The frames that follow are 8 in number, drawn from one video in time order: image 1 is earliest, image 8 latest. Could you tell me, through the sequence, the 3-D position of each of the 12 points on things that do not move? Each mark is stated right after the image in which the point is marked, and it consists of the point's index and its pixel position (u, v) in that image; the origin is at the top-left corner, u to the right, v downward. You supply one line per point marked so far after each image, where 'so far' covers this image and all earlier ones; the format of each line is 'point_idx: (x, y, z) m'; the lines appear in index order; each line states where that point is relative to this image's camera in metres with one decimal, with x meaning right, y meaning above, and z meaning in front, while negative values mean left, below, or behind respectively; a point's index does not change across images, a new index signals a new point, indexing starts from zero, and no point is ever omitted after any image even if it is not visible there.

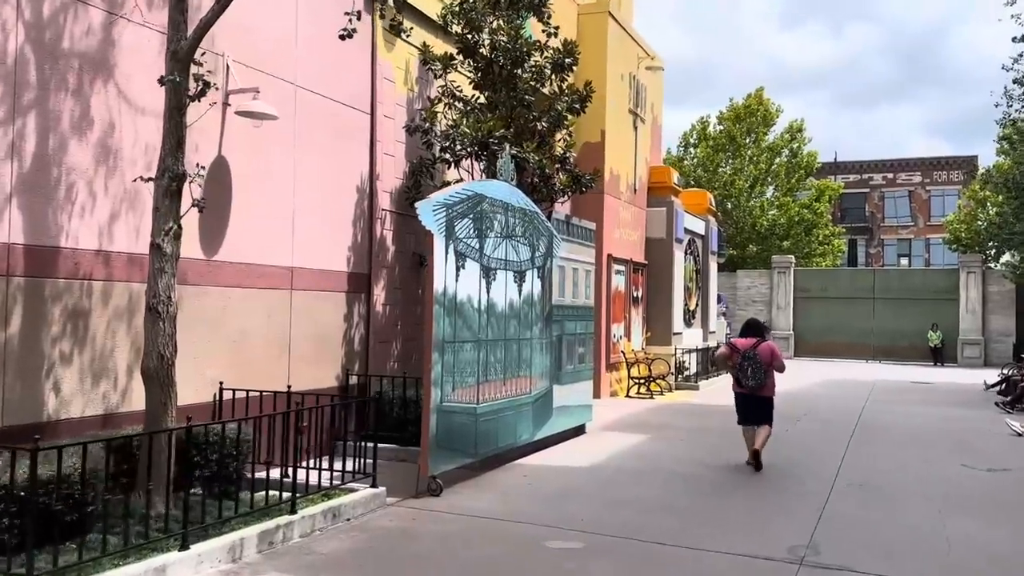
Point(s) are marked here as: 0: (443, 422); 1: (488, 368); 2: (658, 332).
0: (-0.6, -1.3, +8.1) m
1: (-0.2, -0.8, +9.0) m
2: (+3.3, -1.0, +19.8) m
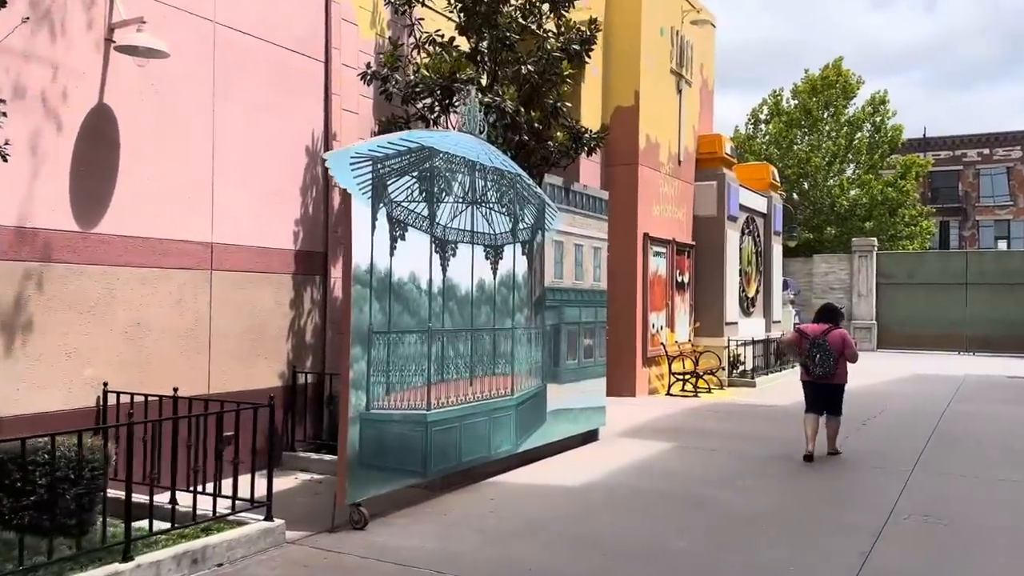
0: (-1.0, -1.1, +6.4) m
1: (-0.5, -0.6, +7.2) m
2: (+4.0, -0.7, +17.6) m
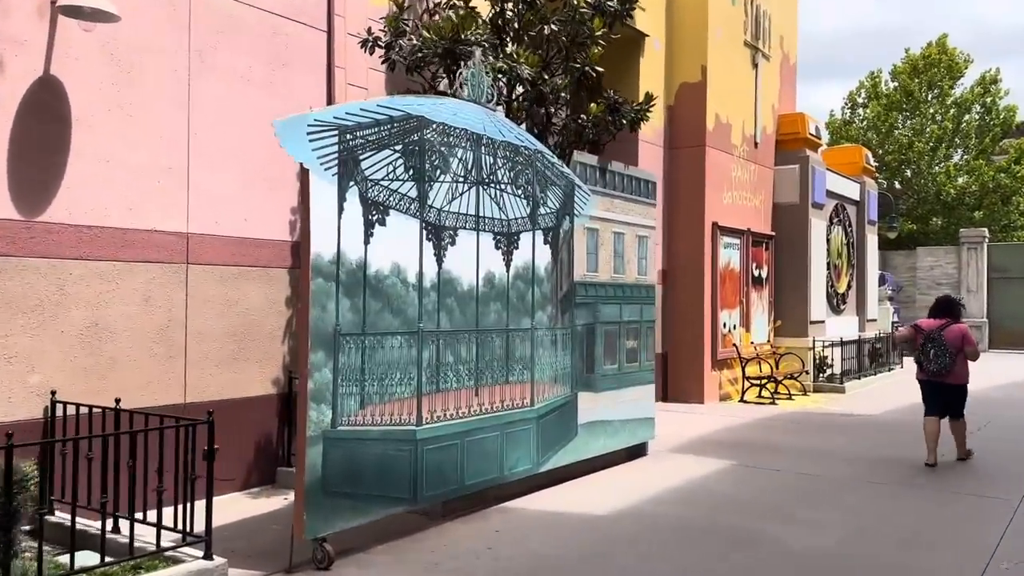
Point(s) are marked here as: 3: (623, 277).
0: (-1.0, -1.0, +5.4) m
1: (-0.5, -0.6, +6.2) m
2: (+5.1, -0.6, +16.0) m
3: (+1.1, +0.1, +8.5) m
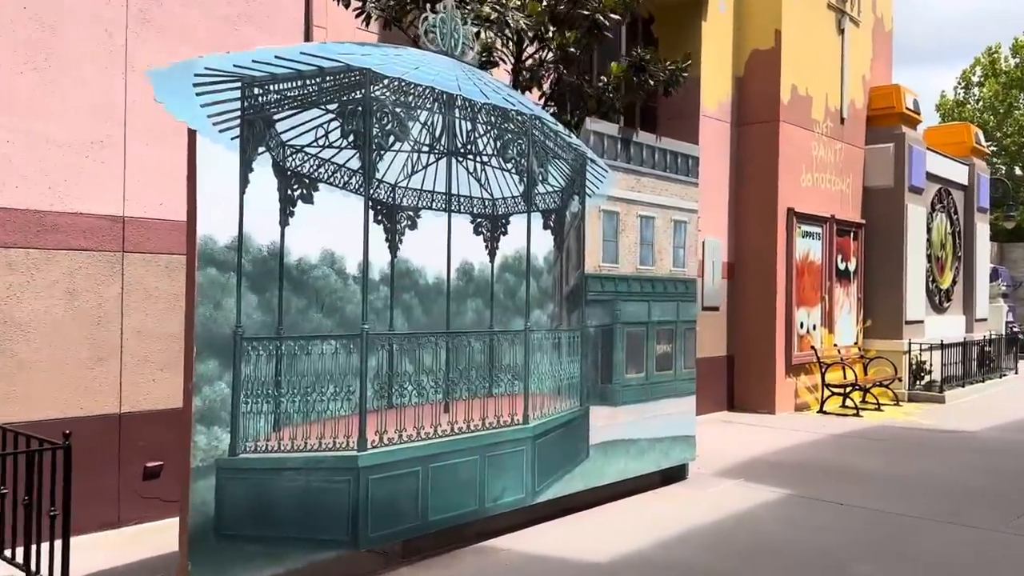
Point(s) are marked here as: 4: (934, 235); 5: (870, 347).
0: (-1.3, -1.0, +4.3) m
1: (-0.7, -0.6, +5.0) m
2: (+6.1, -0.5, +14.2) m
3: (+1.2, +0.2, +7.1) m
4: (+7.5, +0.9, +15.5) m
5: (+5.9, -1.0, +14.2) m
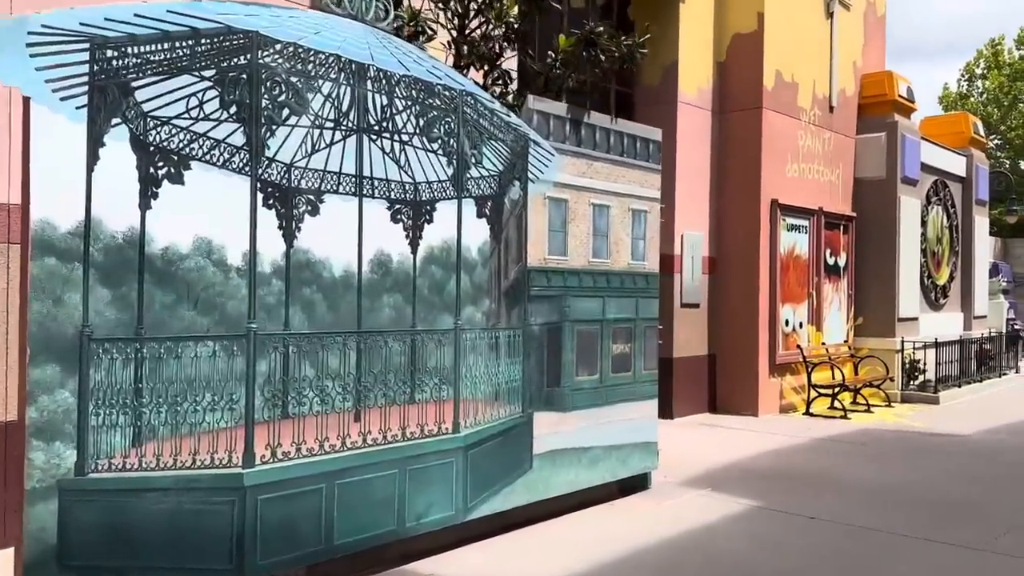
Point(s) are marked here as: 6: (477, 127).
0: (-1.8, -1.0, +3.7) m
1: (-1.1, -0.5, +4.4) m
2: (+5.7, -0.5, +13.6) m
3: (+0.7, +0.2, +6.5) m
4: (+7.1, +1.0, +14.8) m
5: (+5.5, -0.9, +13.6) m
6: (-0.2, +1.0, +5.5) m
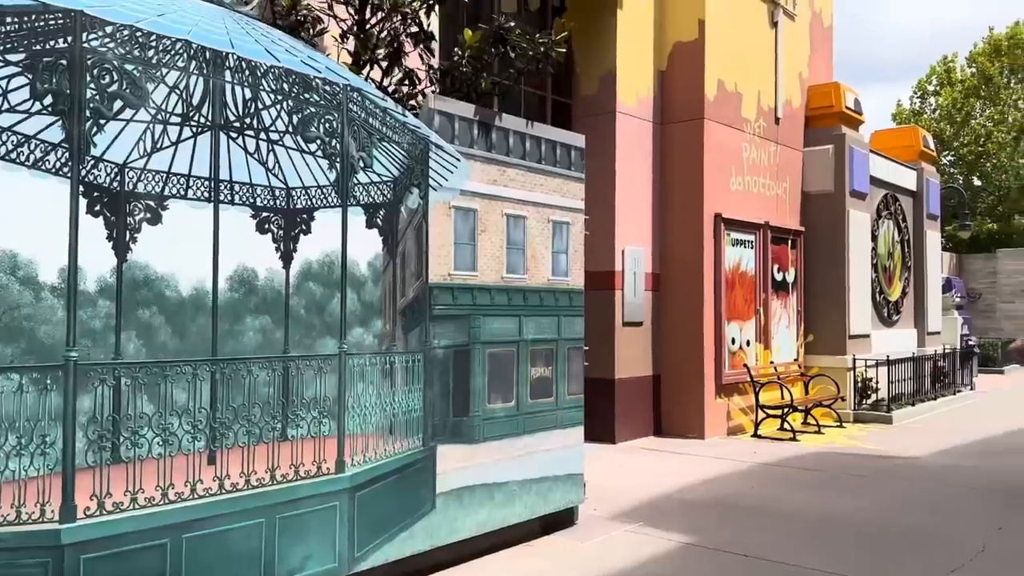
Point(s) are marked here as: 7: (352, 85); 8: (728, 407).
0: (-2.3, -1.1, +3.1) m
1: (-1.7, -0.6, +3.8) m
2: (+4.8, -0.7, +13.2) m
3: (+0.1, +0.1, +6.0) m
4: (+6.2, +0.8, +14.6) m
5: (+4.6, -1.2, +13.2) m
6: (-0.8, +0.9, +4.9) m
7: (-0.9, +1.1, +4.8) m
8: (+2.8, -1.5, +11.3) m
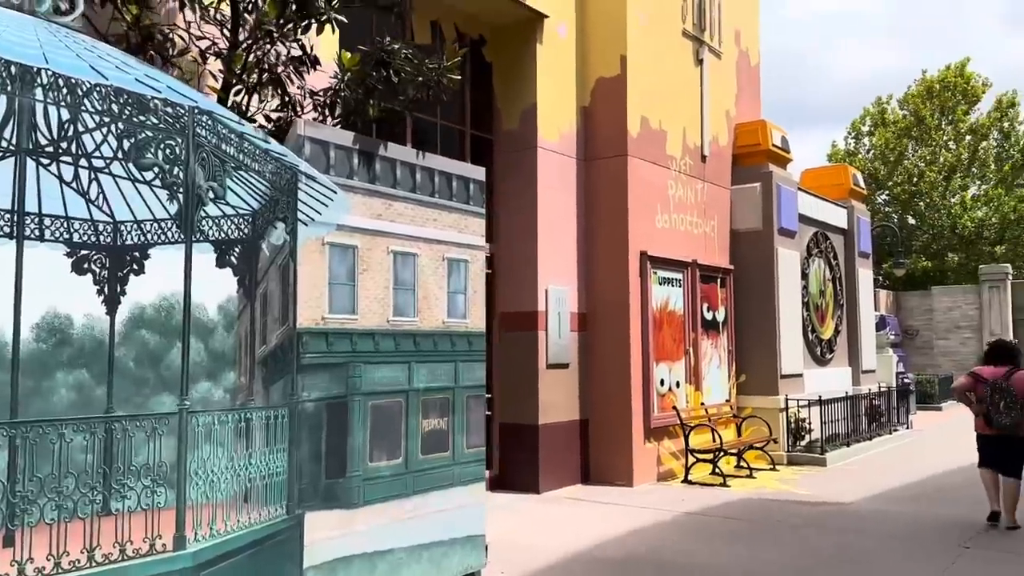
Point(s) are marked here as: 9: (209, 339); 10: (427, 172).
0: (-2.8, -1.2, +2.4) m
1: (-2.2, -0.8, +3.2) m
2: (+3.6, -1.3, +12.9) m
3: (-0.6, -0.2, +5.5) m
4: (+5.0, +0.1, +14.4) m
5: (+3.5, -1.7, +12.9) m
6: (-1.5, +0.7, +4.4) m
7: (-1.5, +0.9, +4.3) m
8: (+1.8, -2.1, +10.9) m
9: (-1.5, -0.2, +4.3) m
10: (-0.5, +0.8, +5.7) m
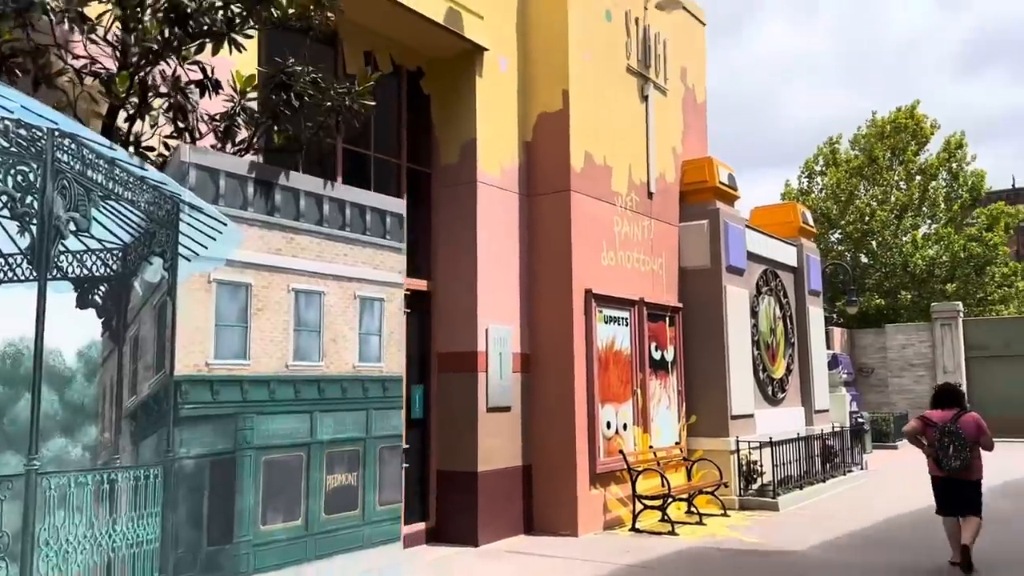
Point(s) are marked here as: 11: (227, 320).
0: (-3.2, -1.3, +1.8) m
1: (-2.6, -0.9, +2.6) m
2: (+2.8, -1.8, +12.5) m
3: (-1.1, -0.5, +5.0) m
4: (+4.1, -0.5, +14.2) m
5: (+2.7, -2.3, +12.5) m
6: (-1.9, +0.5, +4.0) m
7: (-2.0, +0.7, +3.9) m
8: (+1.1, -2.5, +10.4) m
9: (-1.9, -0.4, +3.8) m
10: (-1.0, +0.5, +5.3) m
11: (-1.5, -0.2, +4.5) m
